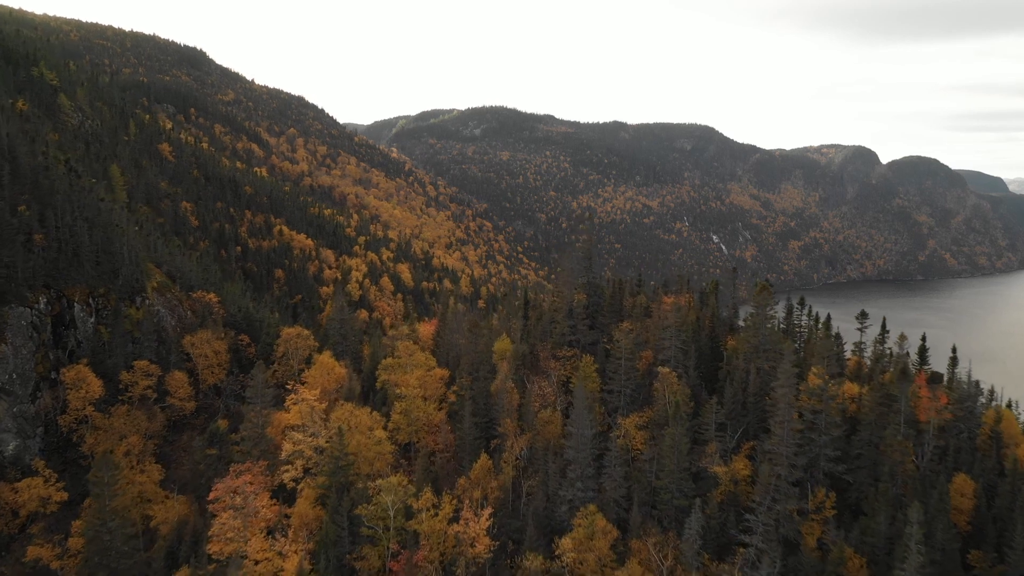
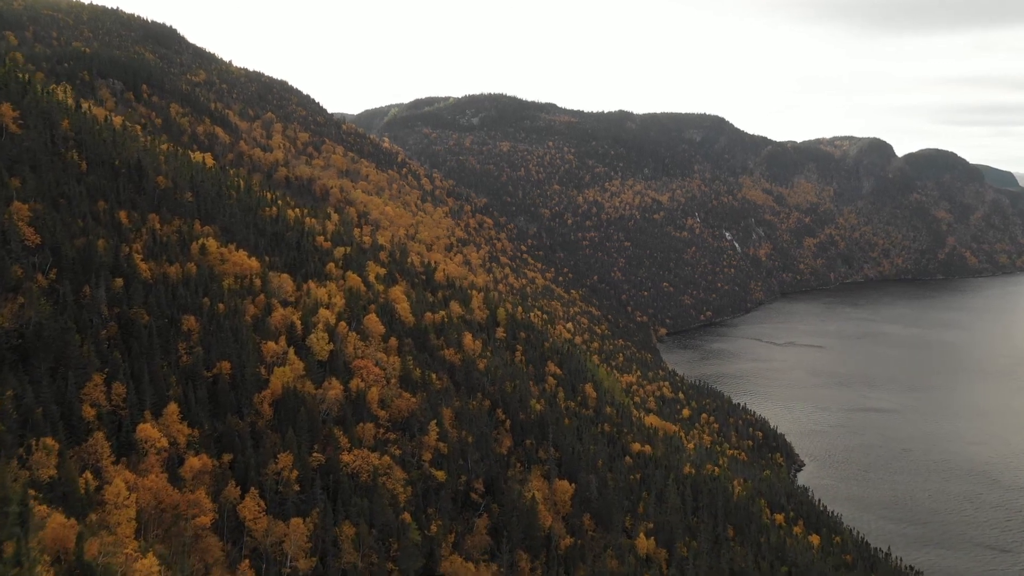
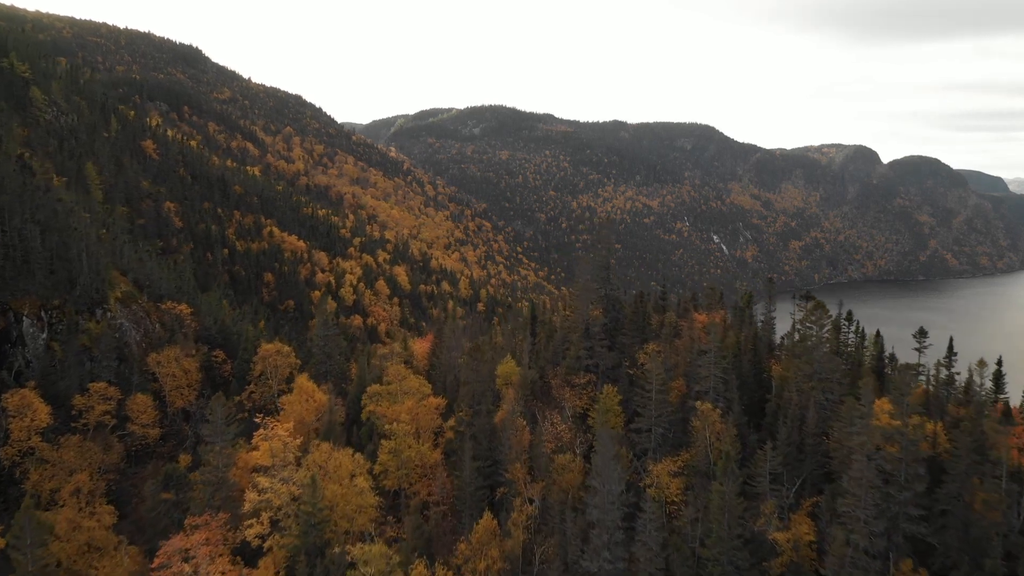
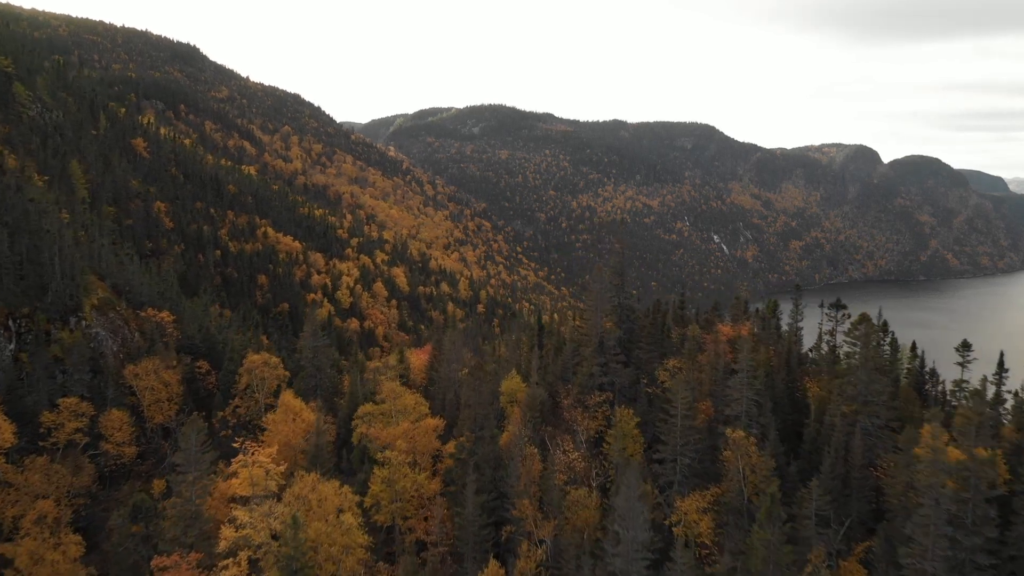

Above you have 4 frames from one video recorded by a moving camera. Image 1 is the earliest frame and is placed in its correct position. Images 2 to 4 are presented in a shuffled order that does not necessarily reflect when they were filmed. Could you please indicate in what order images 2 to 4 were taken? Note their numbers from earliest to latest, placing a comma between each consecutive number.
3, 4, 2
